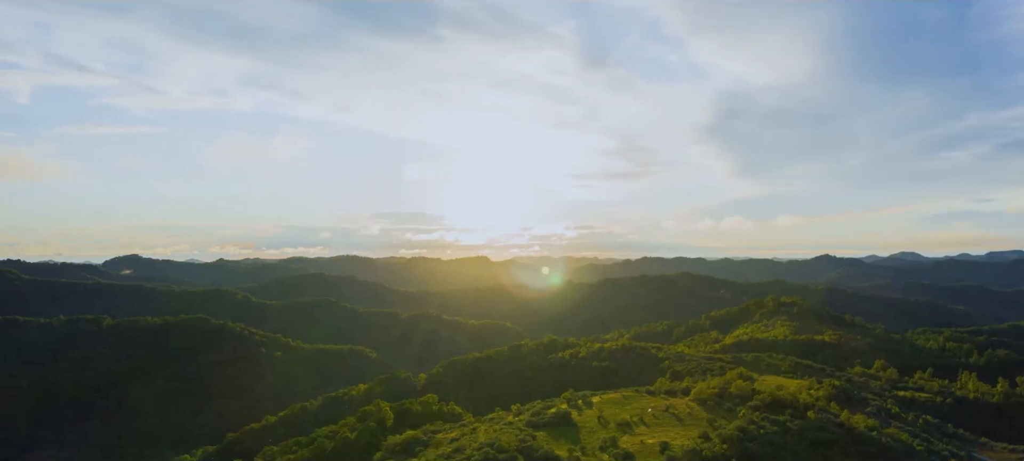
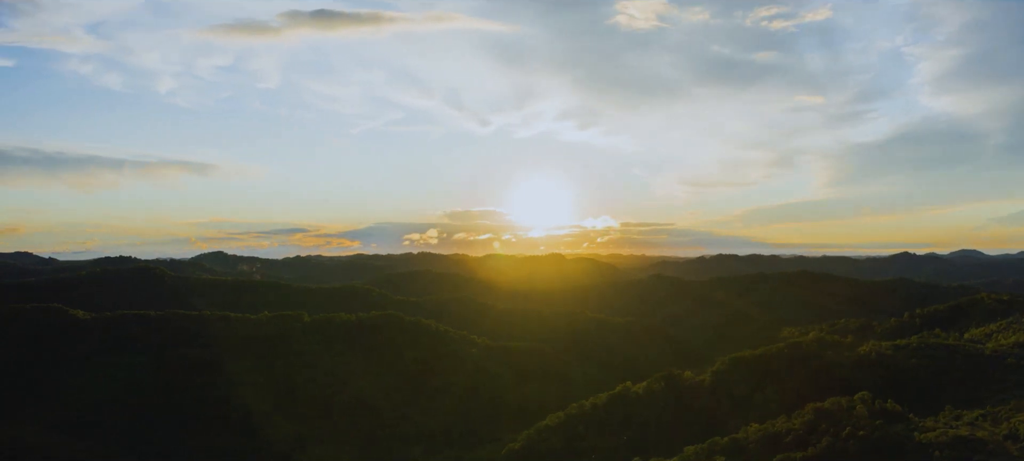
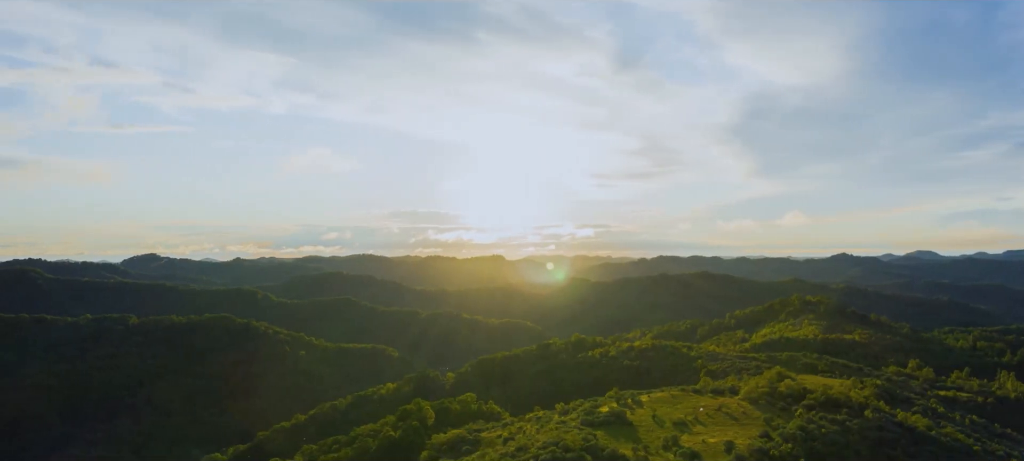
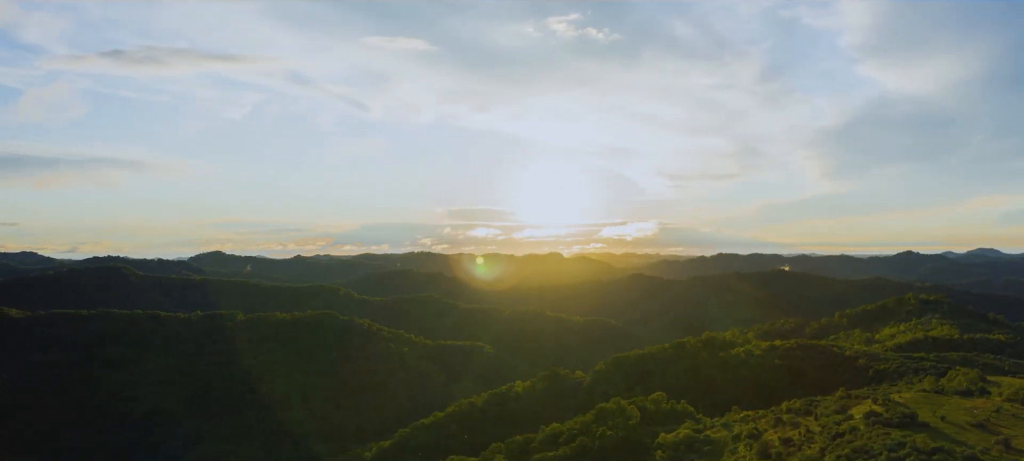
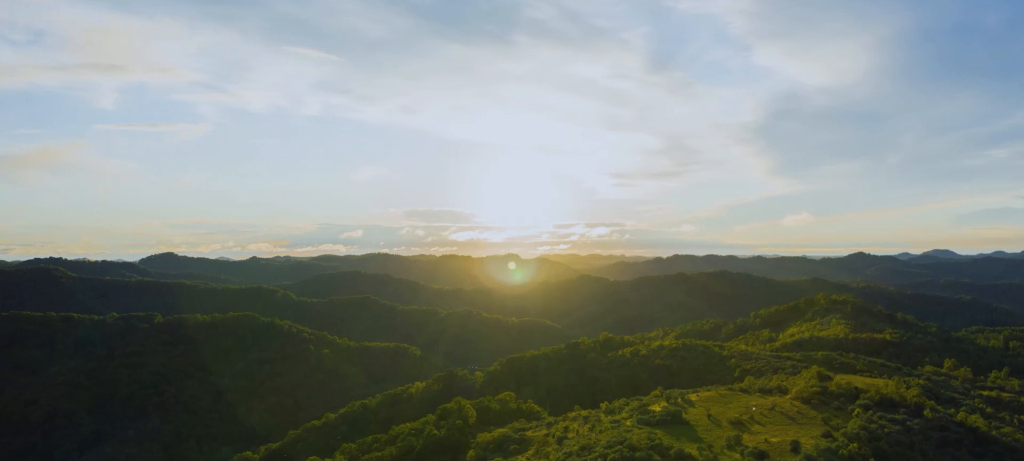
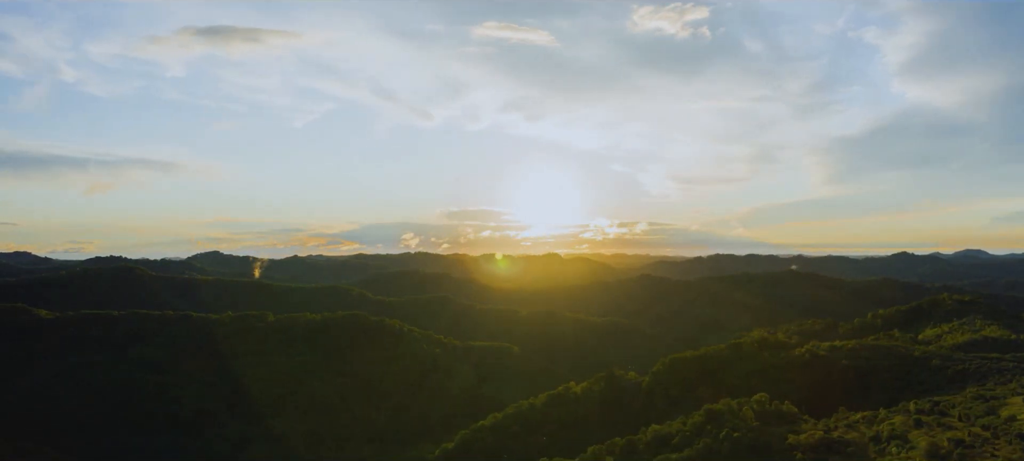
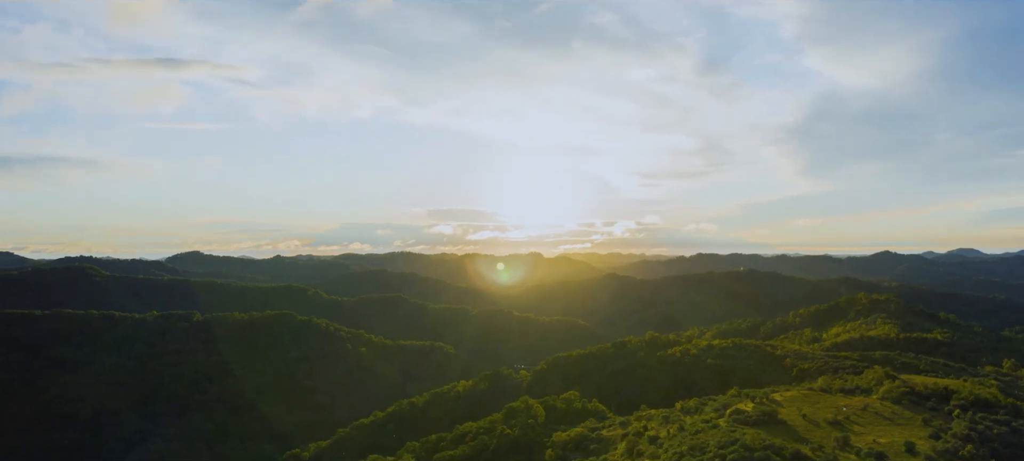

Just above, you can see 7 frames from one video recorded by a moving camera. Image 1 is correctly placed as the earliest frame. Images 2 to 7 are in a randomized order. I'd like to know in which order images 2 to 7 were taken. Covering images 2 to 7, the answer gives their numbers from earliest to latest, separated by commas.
3, 5, 7, 4, 6, 2
